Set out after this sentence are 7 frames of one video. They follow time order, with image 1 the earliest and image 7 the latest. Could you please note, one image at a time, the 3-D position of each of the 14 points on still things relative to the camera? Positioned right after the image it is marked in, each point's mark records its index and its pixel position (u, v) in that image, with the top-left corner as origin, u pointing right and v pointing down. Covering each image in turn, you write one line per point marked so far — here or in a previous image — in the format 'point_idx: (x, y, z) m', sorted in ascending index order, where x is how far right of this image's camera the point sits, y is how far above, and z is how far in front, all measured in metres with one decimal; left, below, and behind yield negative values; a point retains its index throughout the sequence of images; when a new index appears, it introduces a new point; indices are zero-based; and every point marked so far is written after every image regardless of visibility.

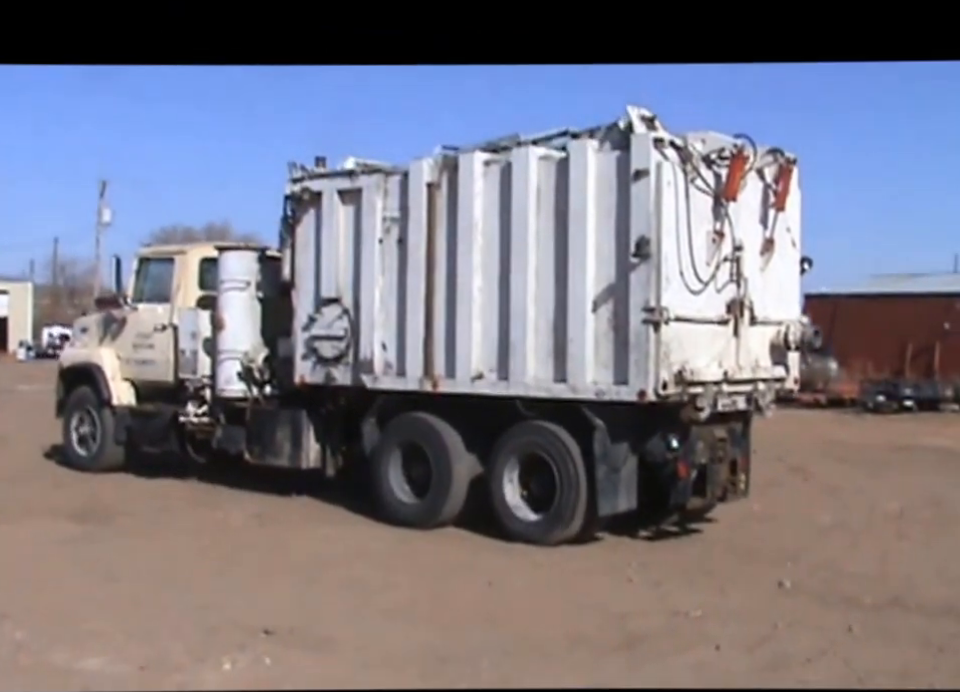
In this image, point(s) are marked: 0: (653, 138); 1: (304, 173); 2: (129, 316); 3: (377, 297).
0: (+1.3, +1.6, +8.5) m
1: (-1.7, +1.7, +11.0) m
2: (-4.1, +0.3, +12.8) m
3: (-1.0, +0.4, +10.3) m
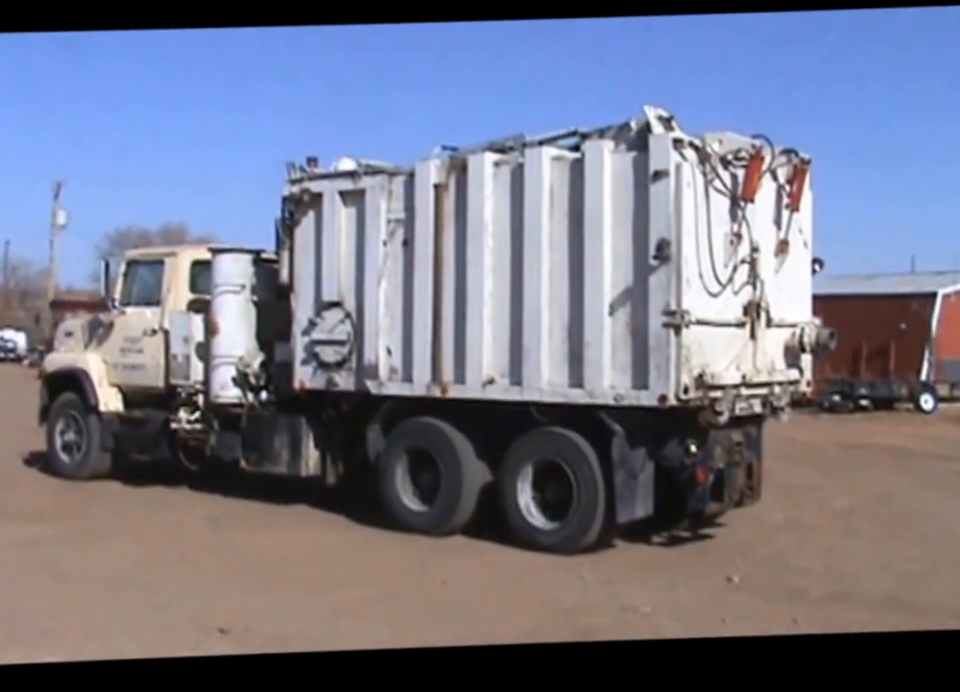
0: (+1.5, +1.6, +8.3) m
1: (-1.7, +1.7, +10.7) m
2: (-4.1, +0.3, +12.4) m
3: (-0.9, +0.4, +10.0) m
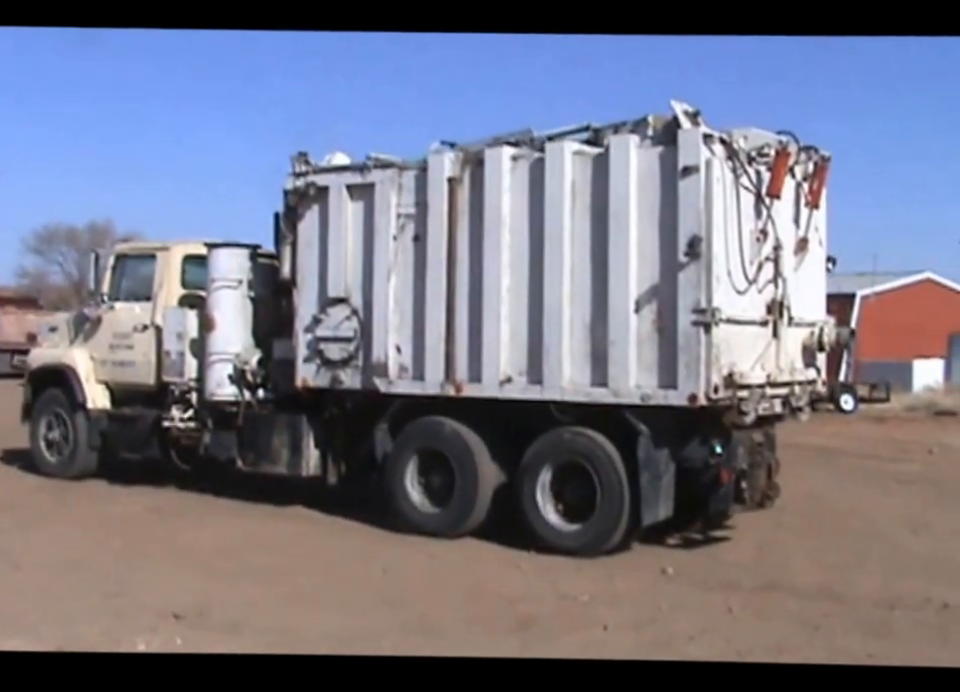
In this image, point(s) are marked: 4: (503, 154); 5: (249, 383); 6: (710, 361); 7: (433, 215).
0: (+1.7, +1.6, +8.2) m
1: (-1.6, +1.7, +10.4) m
2: (-4.1, +0.3, +12.0) m
3: (-0.8, +0.4, +9.8) m
4: (+0.2, +1.6, +9.1) m
5: (-2.3, -0.4, +11.0) m
6: (+1.7, -0.1, +8.2) m
7: (-0.4, +1.1, +9.5) m
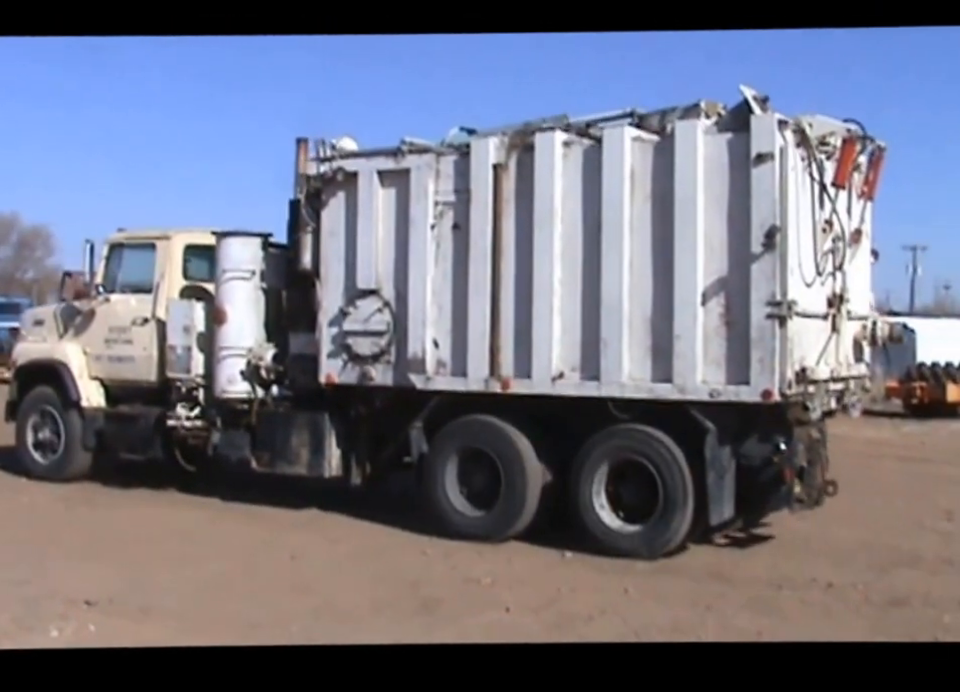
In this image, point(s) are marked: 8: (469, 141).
0: (+2.1, +1.6, +7.9) m
1: (-1.3, +1.7, +9.9) m
2: (-3.9, +0.4, +11.3) m
3: (-0.4, +0.5, +9.3) m
4: (+0.6, +1.6, +8.7) m
5: (-2.0, -0.3, +10.4) m
6: (+2.2, -0.1, +7.9) m
7: (0.0, +1.2, +9.0) m
8: (-0.1, +1.7, +9.2) m
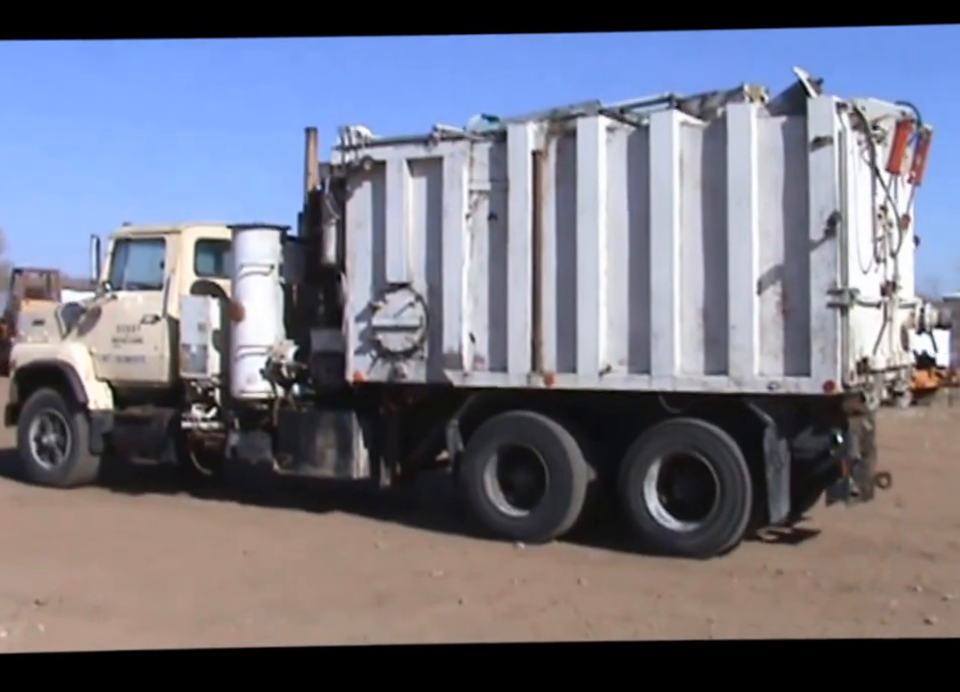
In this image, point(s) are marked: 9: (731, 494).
0: (+2.5, +1.7, +7.7) m
1: (-1.0, +1.8, +9.5) m
2: (-3.7, +0.4, +10.8) m
3: (-0.1, +0.5, +8.9) m
4: (+0.9, +1.7, +8.4) m
5: (-1.8, -0.3, +10.0) m
6: (+2.5, 0.0, +7.7) m
7: (+0.3, +1.2, +8.7) m
8: (+0.2, +1.8, +8.8) m
9: (+1.8, -1.1, +8.0) m
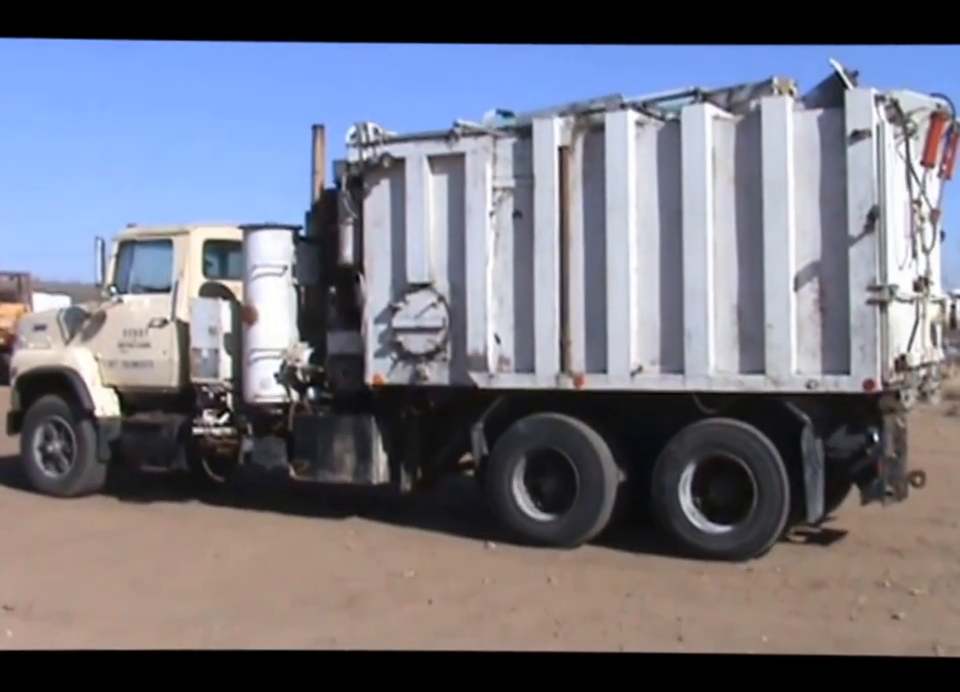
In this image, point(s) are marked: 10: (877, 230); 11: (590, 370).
0: (+2.7, +1.7, +7.5) m
1: (-0.9, +1.8, +9.2) m
2: (-3.5, +0.3, +10.5) m
3: (+0.1, +0.5, +8.7) m
4: (+1.1, +1.7, +8.2) m
5: (-1.6, -0.3, +9.8) m
6: (+2.8, 0.0, +7.5) m
7: (+0.5, +1.2, +8.5) m
8: (+0.4, +1.7, +8.6) m
9: (+2.0, -1.1, +7.8) m
10: (+2.7, +0.8, +7.5) m
11: (+0.8, -0.2, +8.4) m
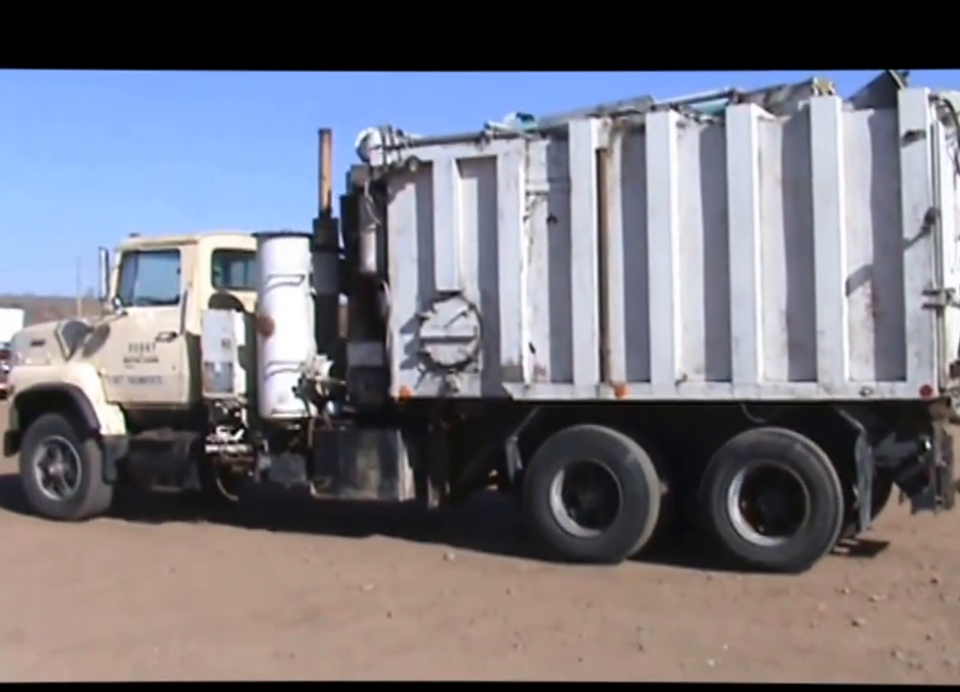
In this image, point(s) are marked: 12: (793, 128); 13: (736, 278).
0: (+3.0, +1.7, +7.3) m
1: (-0.7, +1.7, +8.9) m
2: (-3.3, +0.2, +10.1) m
3: (+0.3, +0.4, +8.4) m
4: (+1.4, +1.6, +8.0) m
5: (-1.4, -0.4, +9.4) m
6: (+3.1, 0.0, +7.3) m
7: (+0.7, +1.1, +8.2) m
8: (+0.6, +1.7, +8.3) m
9: (+2.4, -1.1, +7.6) m
10: (+3.0, +0.8, +7.3) m
11: (+1.1, -0.2, +8.1) m
12: (+2.2, +1.5, +7.7) m
13: (+1.8, +0.5, +7.8) m
